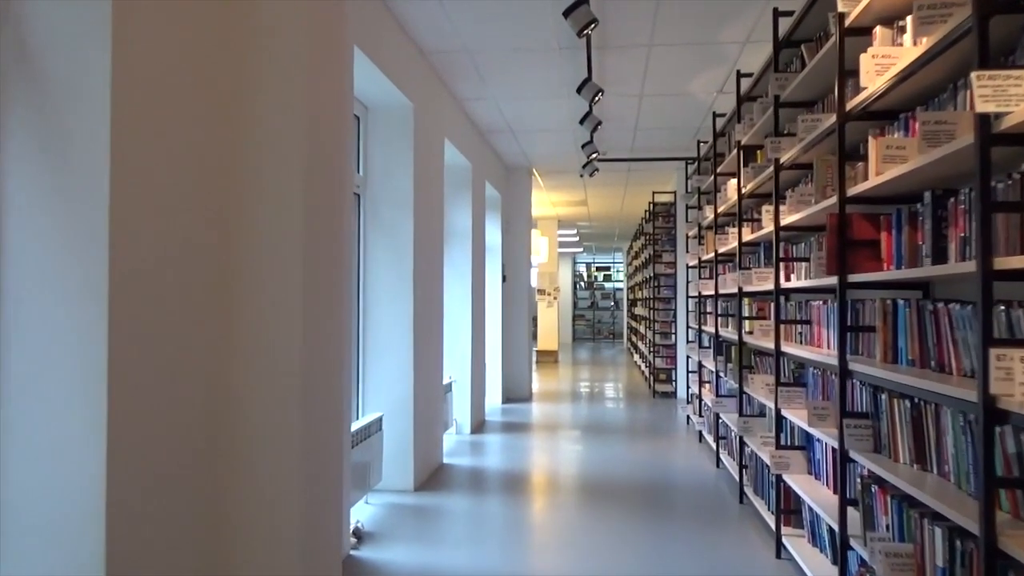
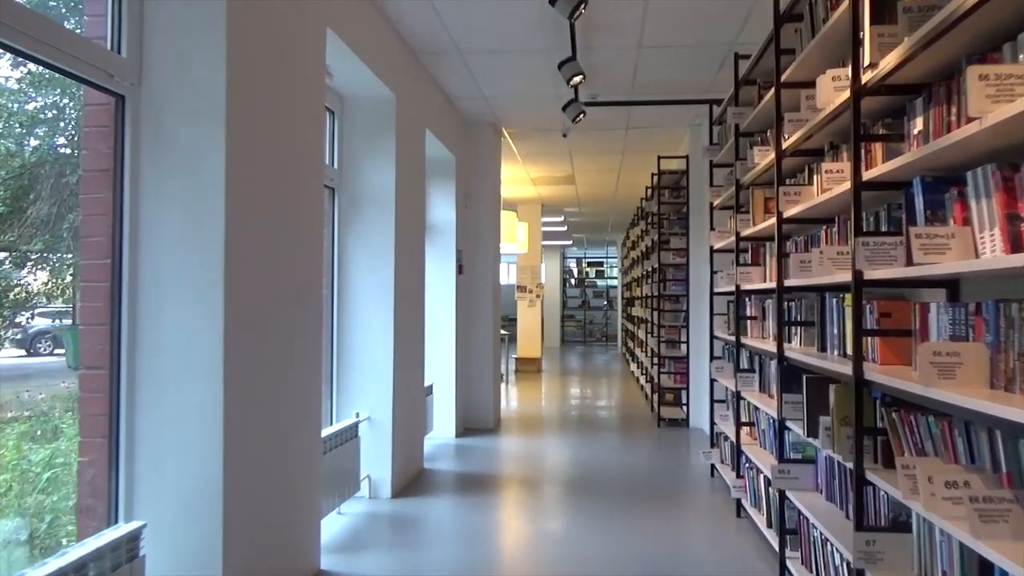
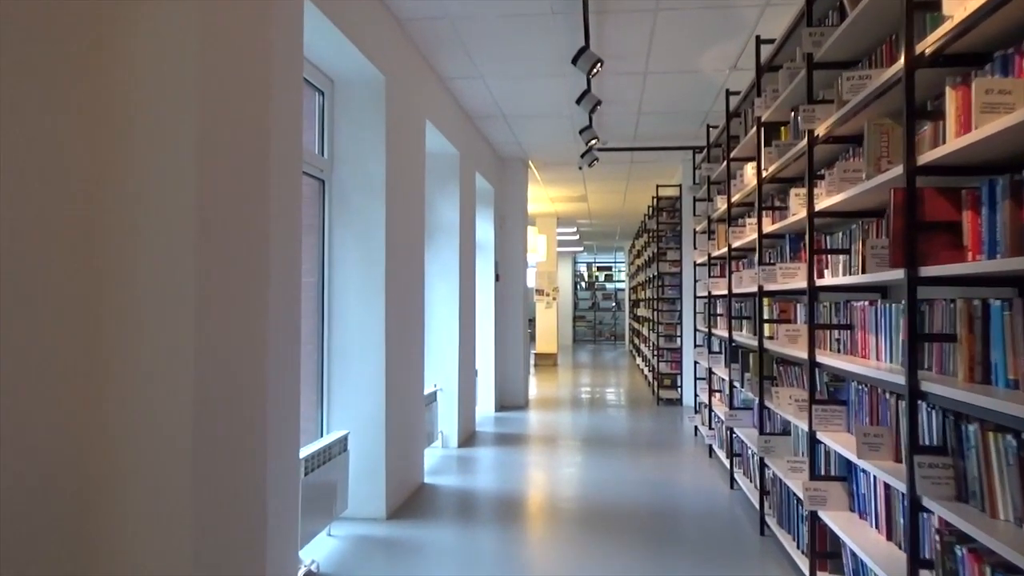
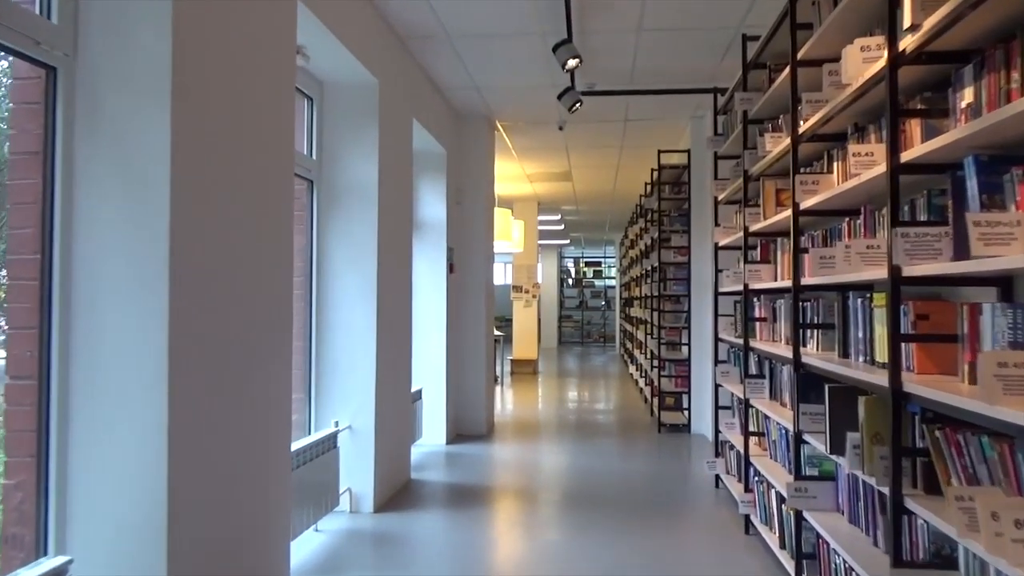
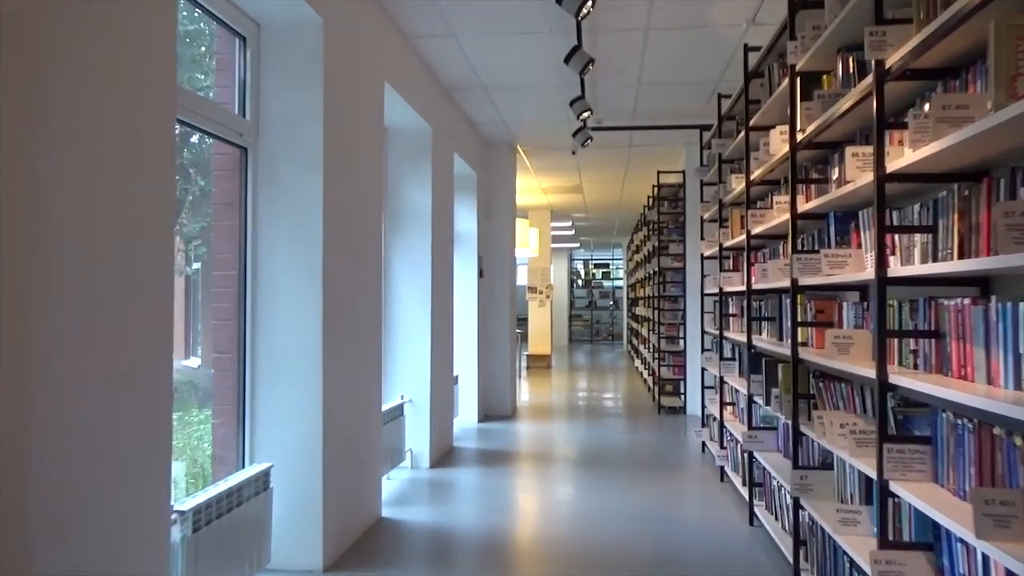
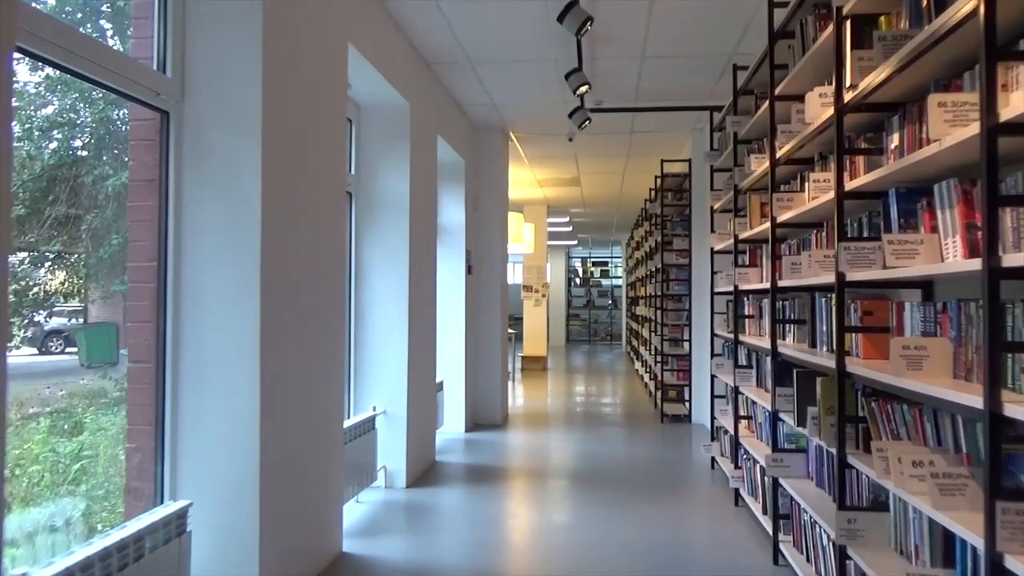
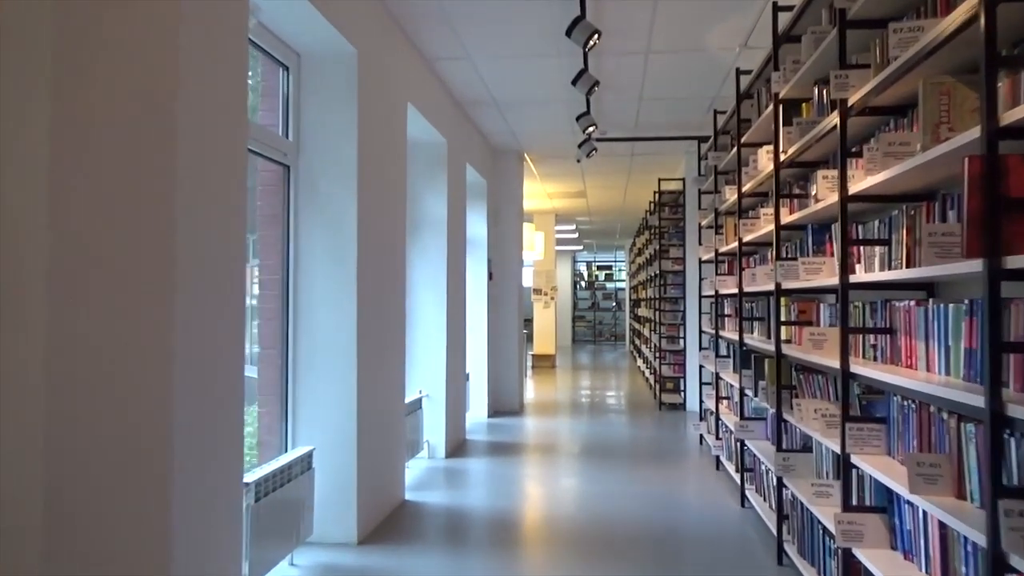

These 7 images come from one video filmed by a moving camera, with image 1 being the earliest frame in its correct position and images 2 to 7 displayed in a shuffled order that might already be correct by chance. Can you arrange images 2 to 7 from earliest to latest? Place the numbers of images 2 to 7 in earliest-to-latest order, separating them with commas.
3, 7, 5, 6, 2, 4
